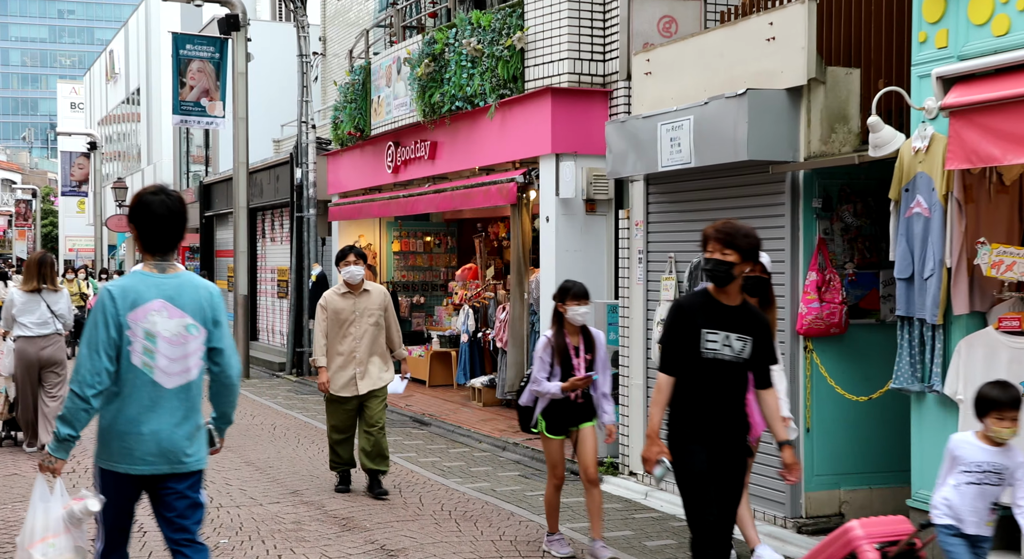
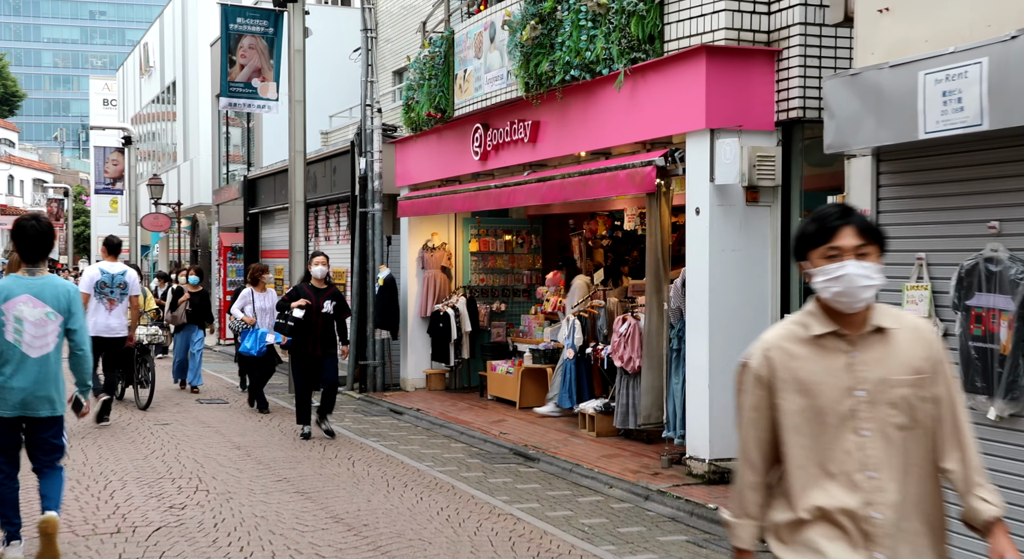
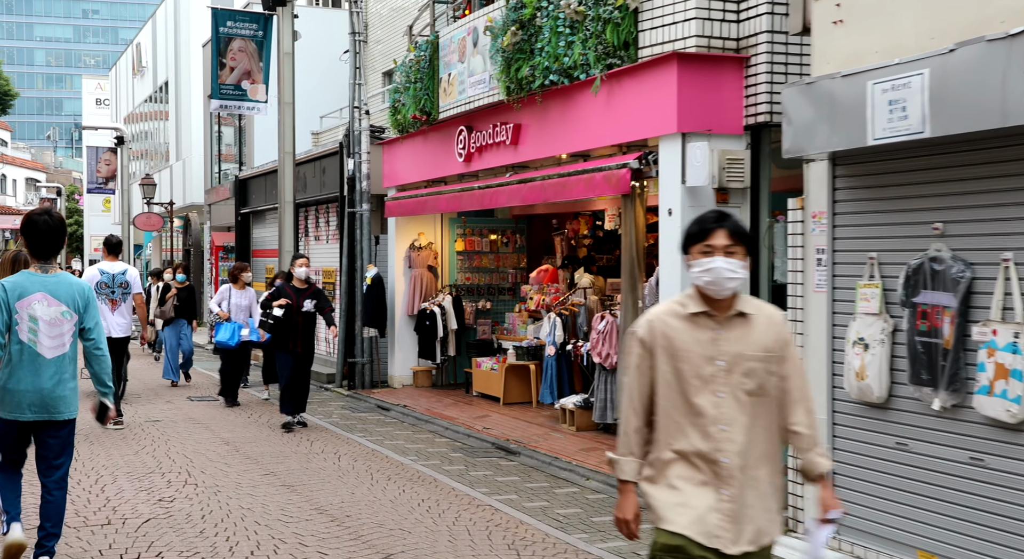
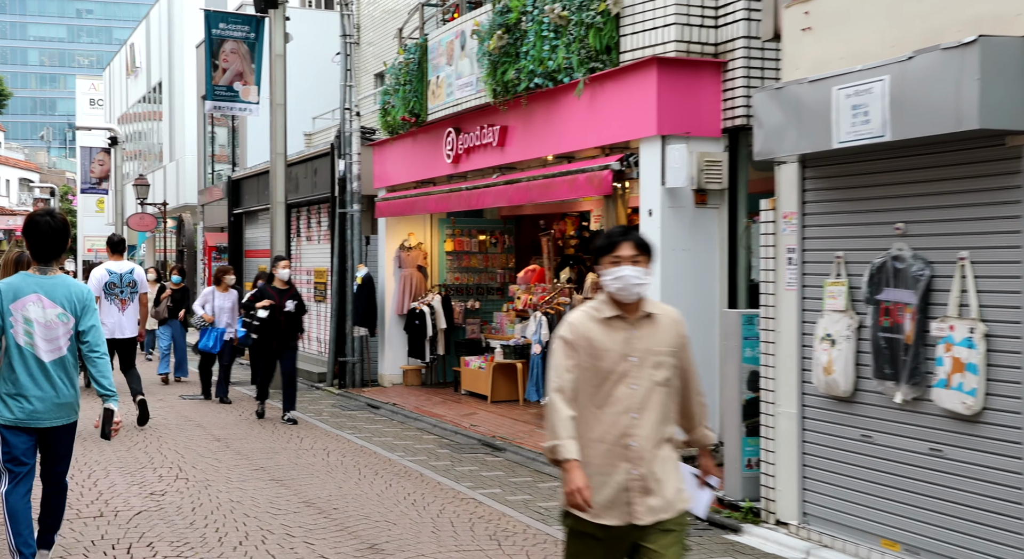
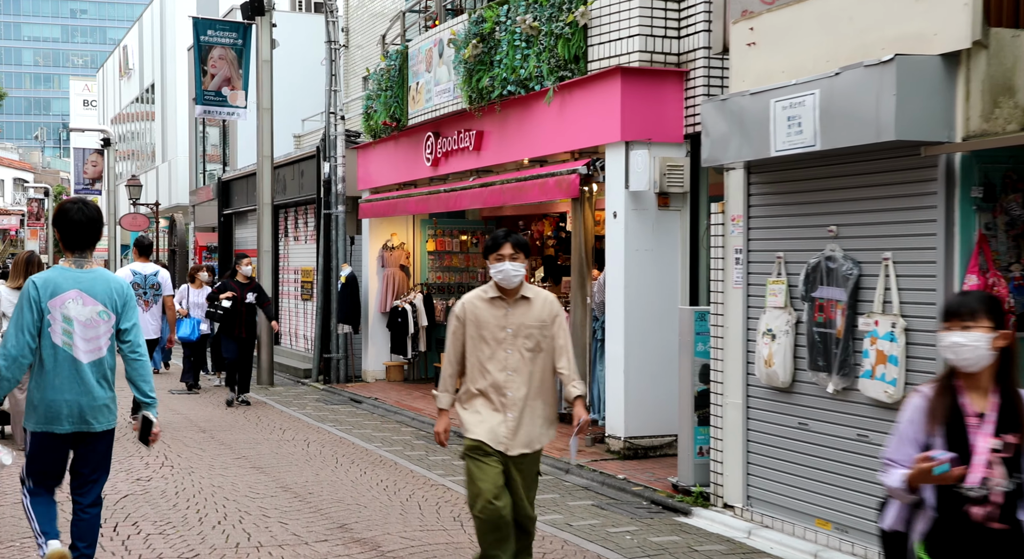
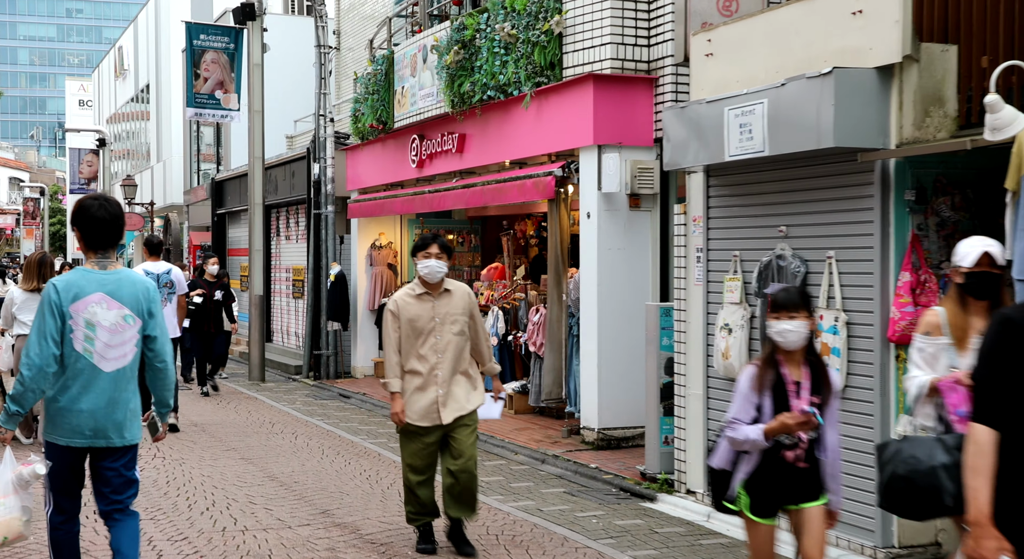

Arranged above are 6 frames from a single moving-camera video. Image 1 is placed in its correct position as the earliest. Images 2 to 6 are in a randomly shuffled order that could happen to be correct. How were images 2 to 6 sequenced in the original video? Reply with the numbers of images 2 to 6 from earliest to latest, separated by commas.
6, 5, 4, 3, 2
